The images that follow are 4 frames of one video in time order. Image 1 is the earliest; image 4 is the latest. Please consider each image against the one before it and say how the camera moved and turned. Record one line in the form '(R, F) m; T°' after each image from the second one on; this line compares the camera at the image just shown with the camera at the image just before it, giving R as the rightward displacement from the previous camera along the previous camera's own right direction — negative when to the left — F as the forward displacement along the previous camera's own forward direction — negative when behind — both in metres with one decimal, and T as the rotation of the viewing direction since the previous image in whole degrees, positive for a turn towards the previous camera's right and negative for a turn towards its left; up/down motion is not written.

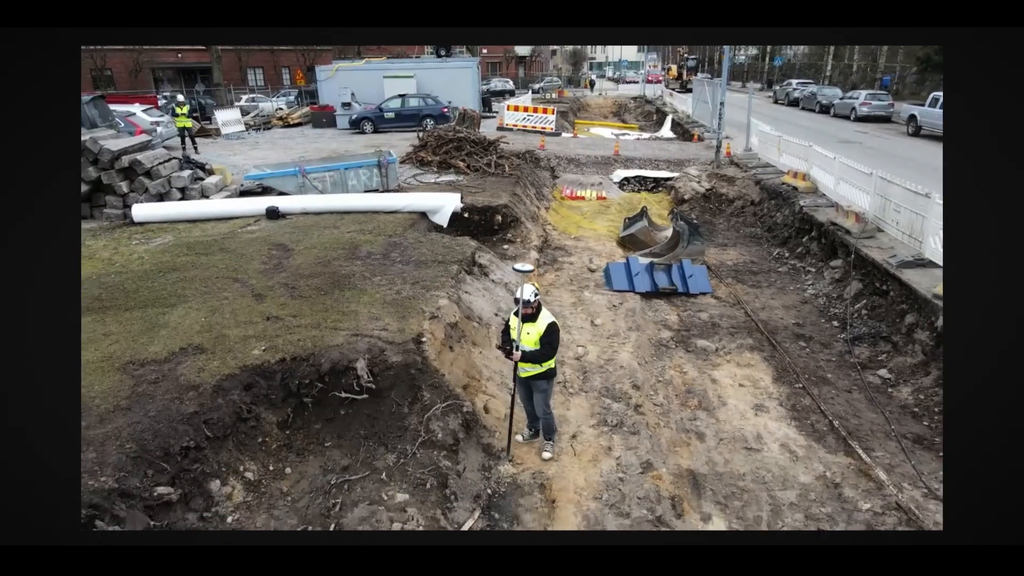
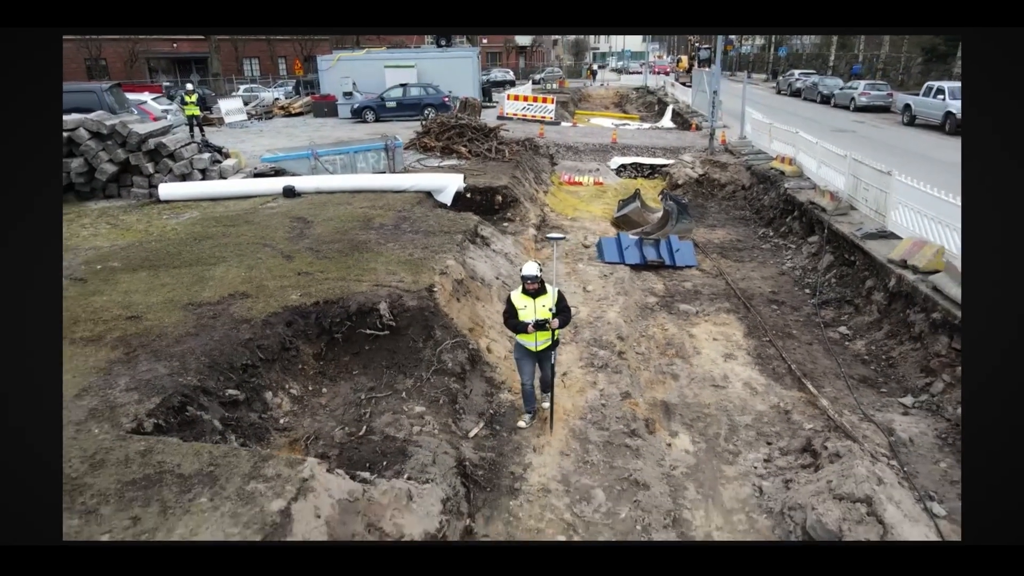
(0.0, -1.1) m; 0°
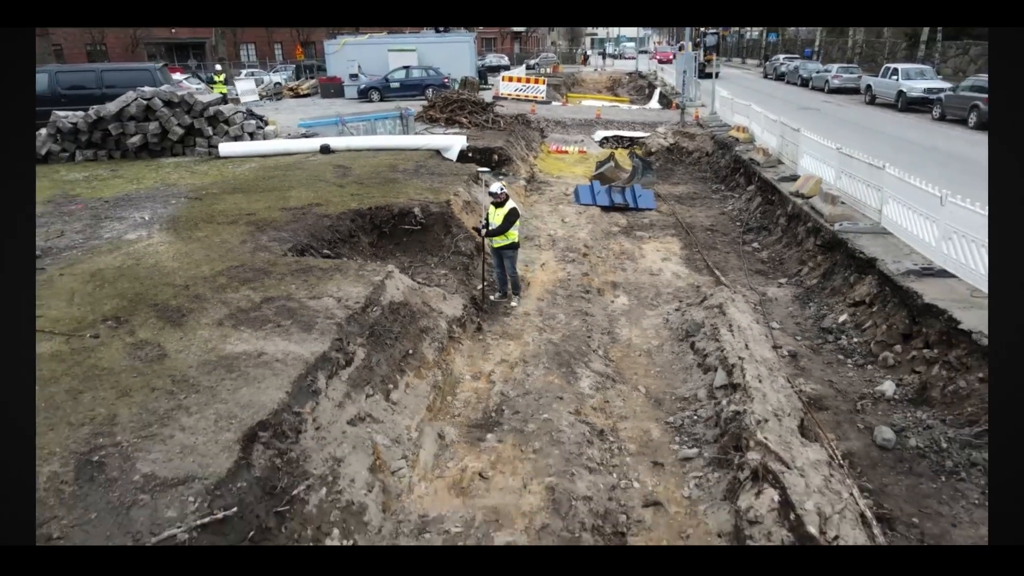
(0.0, -3.1) m; 0°
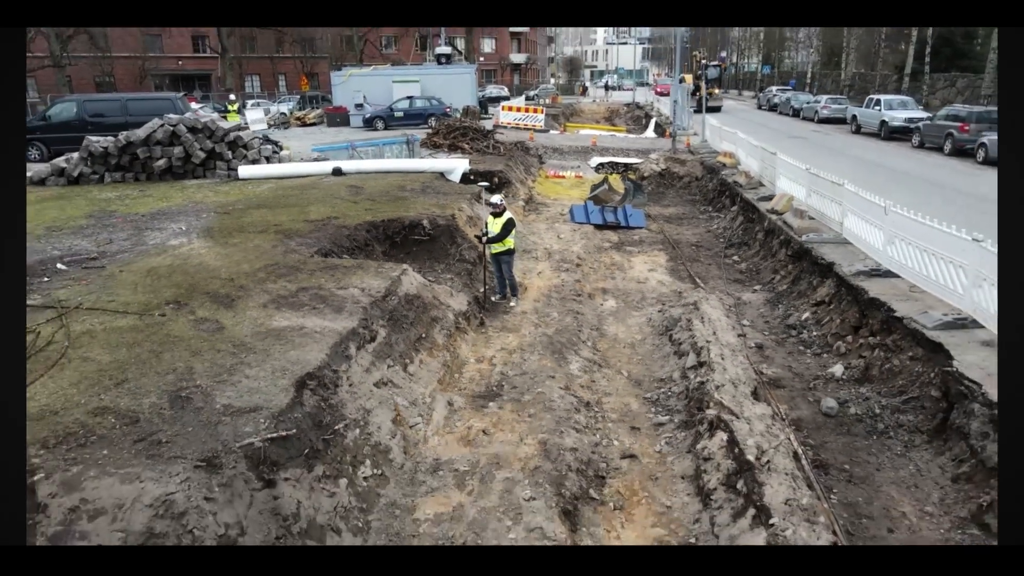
(0.0, -1.0) m; 0°
